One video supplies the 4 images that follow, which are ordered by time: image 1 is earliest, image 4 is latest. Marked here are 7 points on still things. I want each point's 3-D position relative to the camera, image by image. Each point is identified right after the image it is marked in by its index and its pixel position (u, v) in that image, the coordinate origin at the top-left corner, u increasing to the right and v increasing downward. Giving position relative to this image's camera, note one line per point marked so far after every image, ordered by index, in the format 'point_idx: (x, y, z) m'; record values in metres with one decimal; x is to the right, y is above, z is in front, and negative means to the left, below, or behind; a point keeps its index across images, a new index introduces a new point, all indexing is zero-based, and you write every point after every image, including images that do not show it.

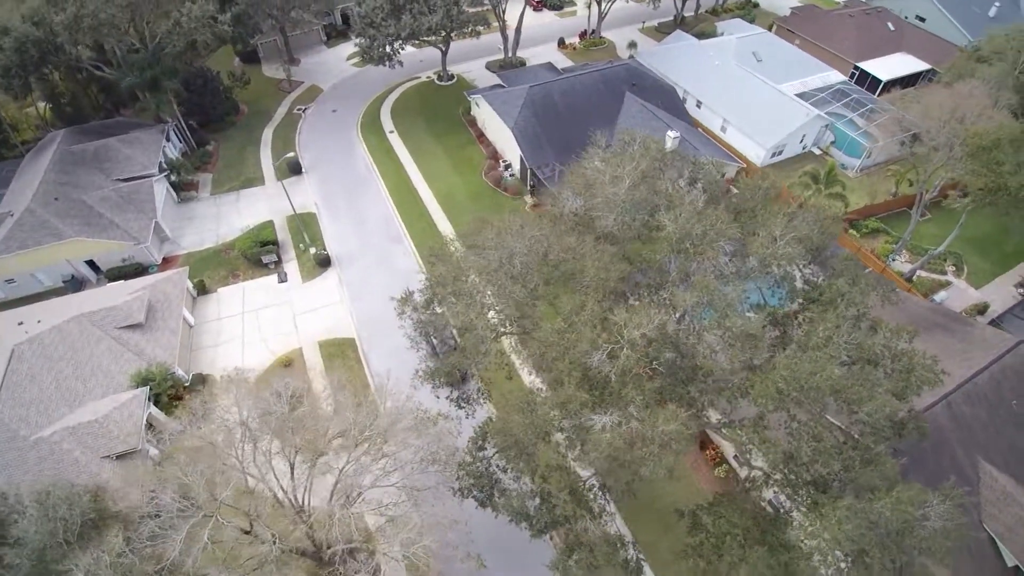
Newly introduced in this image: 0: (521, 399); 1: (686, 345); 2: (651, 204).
0: (+0.3, -3.4, +16.5) m
1: (+5.0, -1.6, +15.6) m
2: (+4.7, +2.8, +18.4) m
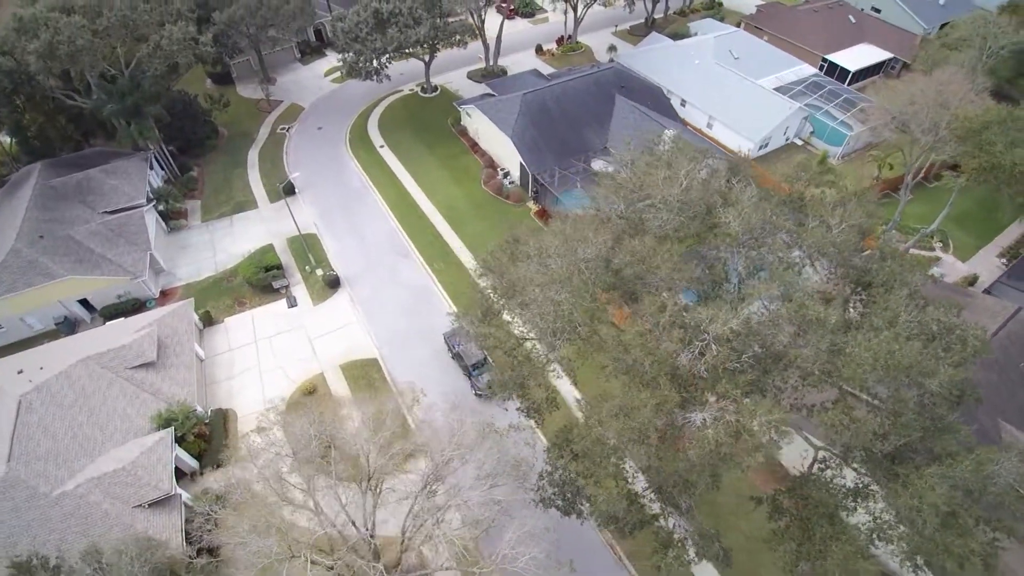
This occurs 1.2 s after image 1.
0: (+2.8, -3.5, +16.5) m
1: (+7.4, -1.4, +16.0) m
2: (+6.6, +3.0, +18.8) m
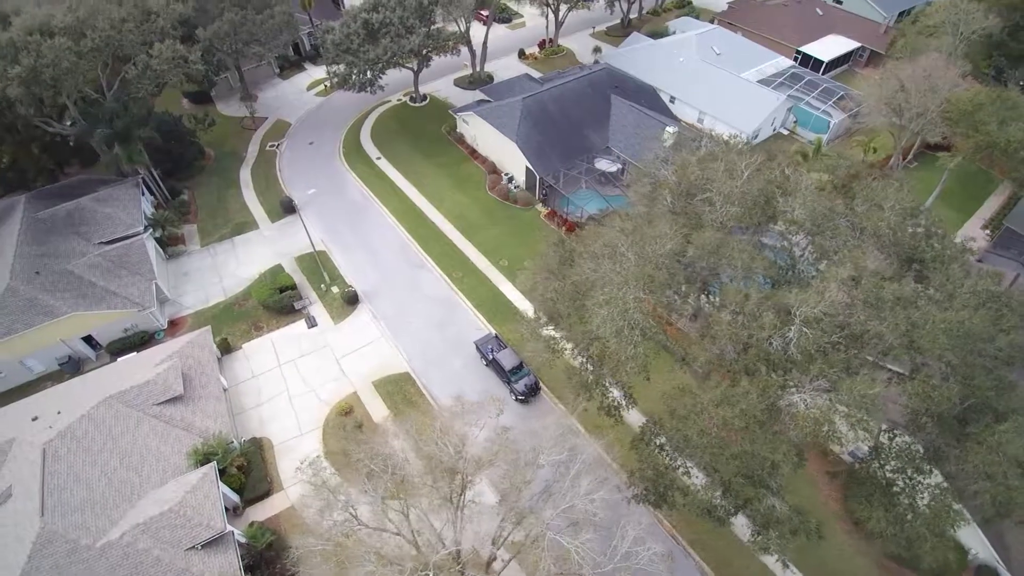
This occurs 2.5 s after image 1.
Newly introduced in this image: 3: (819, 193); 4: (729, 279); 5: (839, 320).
0: (+5.8, -3.3, +16.8) m
1: (+10.2, -0.9, +16.6) m
2: (+8.9, +3.4, +19.4) m
3: (+11.2, +3.6, +19.9) m
4: (+7.1, +0.3, +17.8) m
5: (+9.9, -0.8, +16.5) m
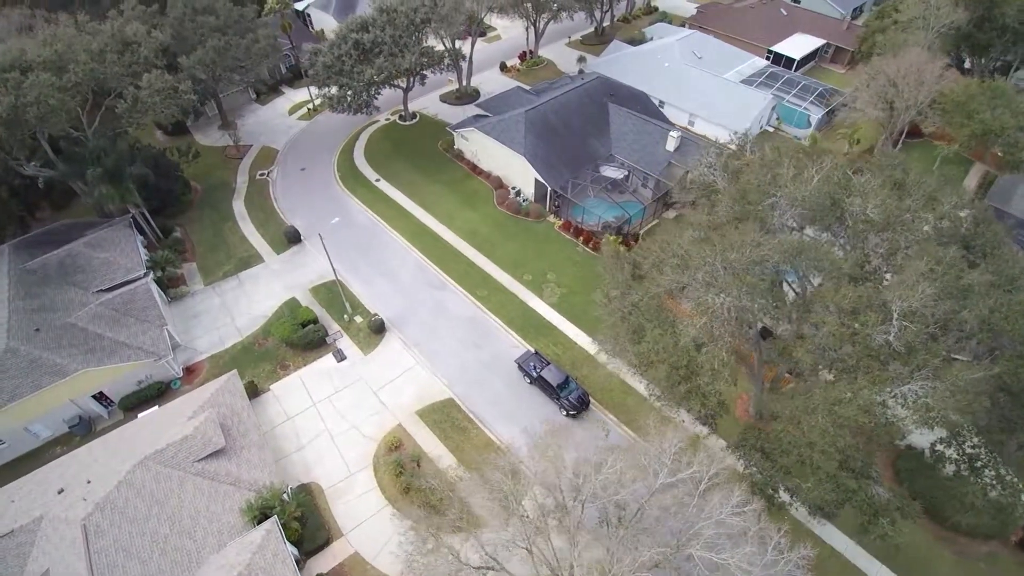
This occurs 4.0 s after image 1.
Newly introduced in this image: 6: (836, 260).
0: (+9.2, -3.4, +17.0) m
1: (+13.5, -0.6, +17.2) m
2: (+11.6, +3.6, +19.9) m
3: (+13.8, +3.8, +20.7) m
4: (+10.2, +0.3, +18.2) m
5: (+13.2, -0.6, +17.1) m
6: (+10.8, +1.0, +18.1) m
